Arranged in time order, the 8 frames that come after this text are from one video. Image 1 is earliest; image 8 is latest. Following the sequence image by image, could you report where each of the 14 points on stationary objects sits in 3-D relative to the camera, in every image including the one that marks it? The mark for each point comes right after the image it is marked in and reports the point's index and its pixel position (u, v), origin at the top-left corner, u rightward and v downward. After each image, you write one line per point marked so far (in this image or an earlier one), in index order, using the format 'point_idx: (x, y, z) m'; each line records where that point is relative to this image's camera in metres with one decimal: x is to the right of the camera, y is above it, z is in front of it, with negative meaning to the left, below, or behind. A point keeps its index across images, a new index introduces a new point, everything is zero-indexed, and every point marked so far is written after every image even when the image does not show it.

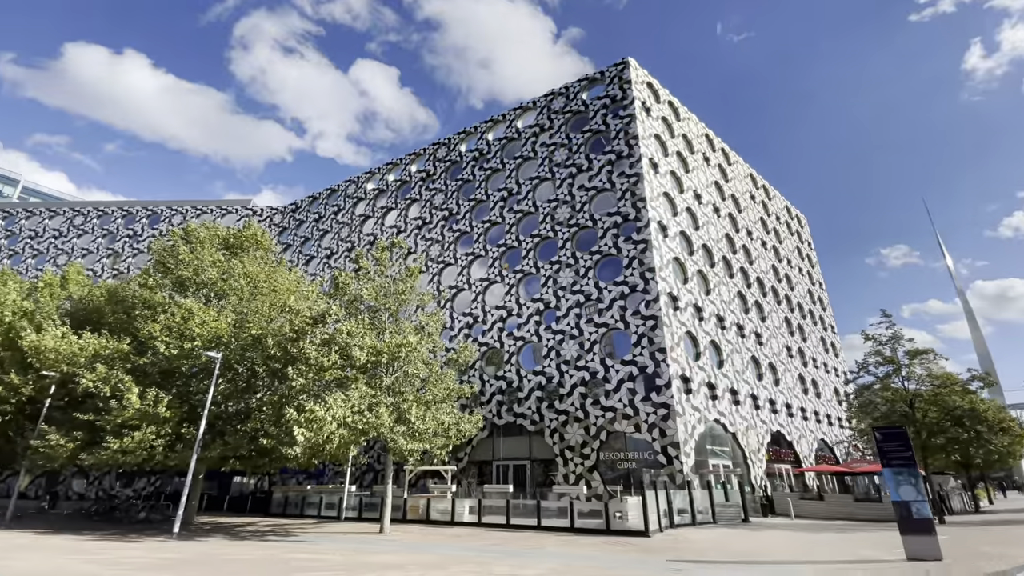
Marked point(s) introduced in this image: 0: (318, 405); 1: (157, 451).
0: (-6.9, -4.0, +16.5) m
1: (-13.7, -6.3, +18.5) m
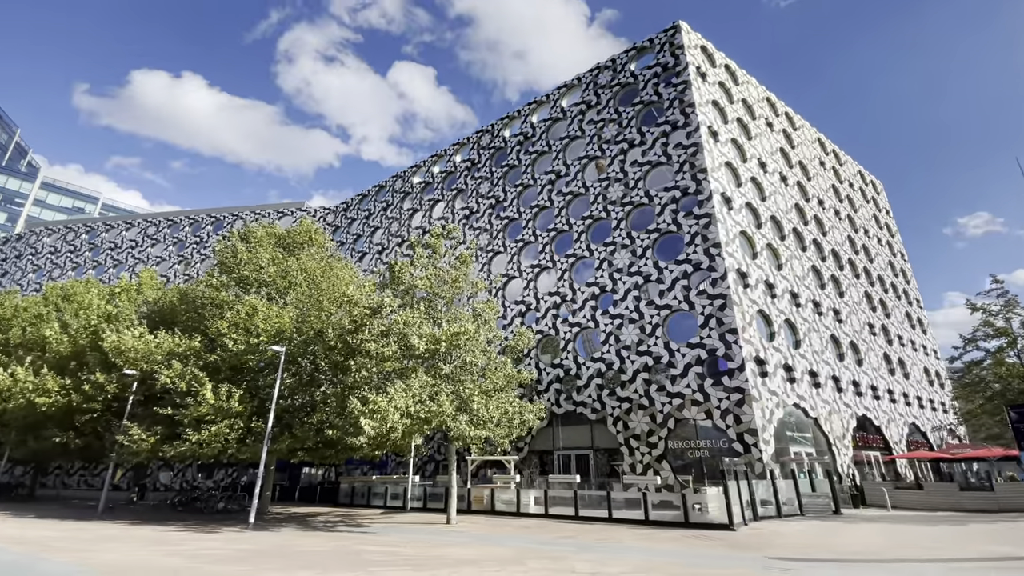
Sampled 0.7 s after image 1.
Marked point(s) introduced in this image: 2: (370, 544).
0: (-4.6, -3.6, +16.3) m
1: (-11.2, -6.2, +18.9) m
2: (-4.0, -7.1, +13.3) m
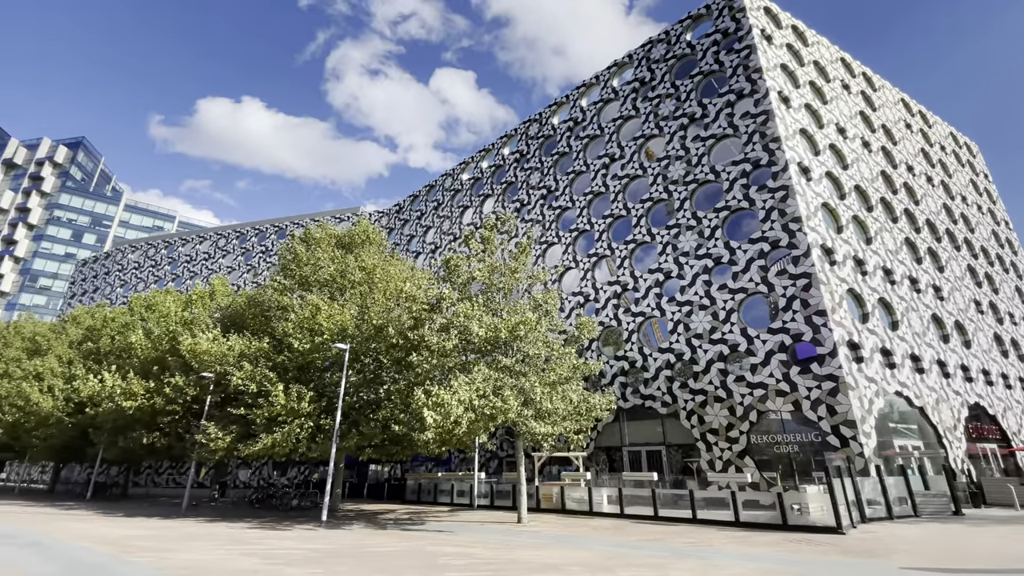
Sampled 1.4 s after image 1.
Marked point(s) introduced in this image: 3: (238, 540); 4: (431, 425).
0: (-2.3, -3.3, +15.7) m
1: (-8.4, -6.2, +19.0) m
2: (-1.8, -6.8, +12.7) m
3: (-7.4, -6.8, +12.9) m
4: (-2.6, -4.4, +15.3) m
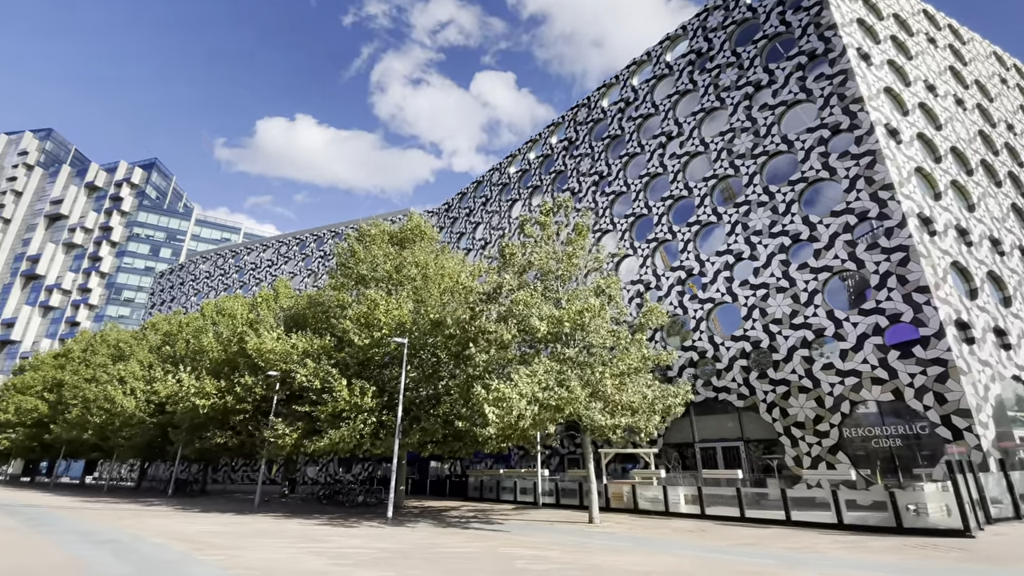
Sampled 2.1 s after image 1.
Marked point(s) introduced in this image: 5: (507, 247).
0: (-0.2, -2.9, +14.9) m
1: (-5.8, -6.0, +18.8) m
2: (+0.1, -6.4, +11.9) m
3: (-5.4, -6.6, +12.6) m
4: (-0.5, -4.0, +14.5) m
5: (-0.2, +1.7, +19.6) m
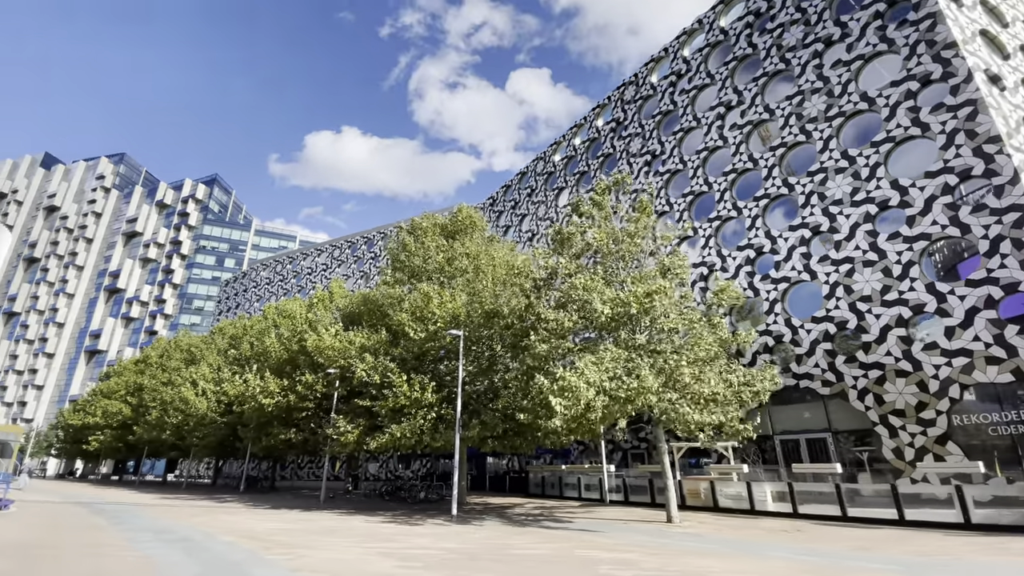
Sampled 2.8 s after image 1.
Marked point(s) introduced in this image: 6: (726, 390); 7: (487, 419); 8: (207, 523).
0: (+1.7, -2.4, +13.9) m
1: (-3.4, -5.7, +18.4) m
2: (+1.9, -5.9, +10.9) m
3: (-3.5, -6.3, +12.1) m
4: (+1.4, -3.5, +13.6) m
5: (+1.9, +2.3, +18.6) m
6: (+6.9, -3.4, +15.9) m
7: (-0.9, -5.1, +18.4) m
8: (-8.9, -6.9, +13.9) m
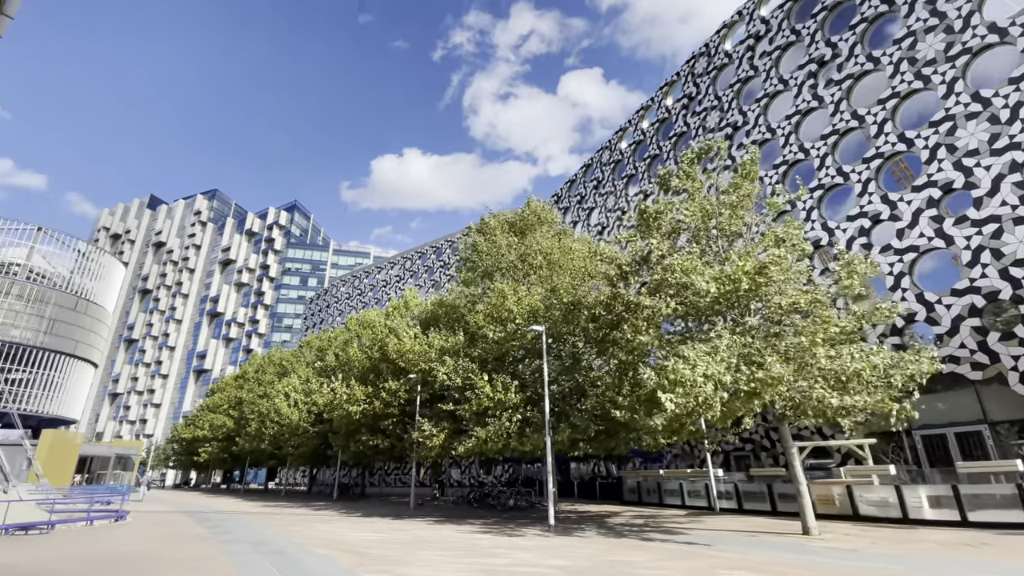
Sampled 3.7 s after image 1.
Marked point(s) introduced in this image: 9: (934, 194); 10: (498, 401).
0: (+4.2, -1.9, +12.3) m
1: (0.0, -5.5, +17.4) m
2: (+4.2, -5.4, +9.2) m
3: (-0.9, -6.2, +11.2) m
4: (+4.0, -3.0, +12.0) m
5: (+4.8, +2.8, +16.9) m
6: (+9.7, -2.6, +13.6) m
7: (+2.4, -4.8, +17.1) m
8: (-6.0, -7.1, +13.7) m
9: (+17.7, +4.0, +20.0) m
10: (-0.6, -4.1, +17.3) m
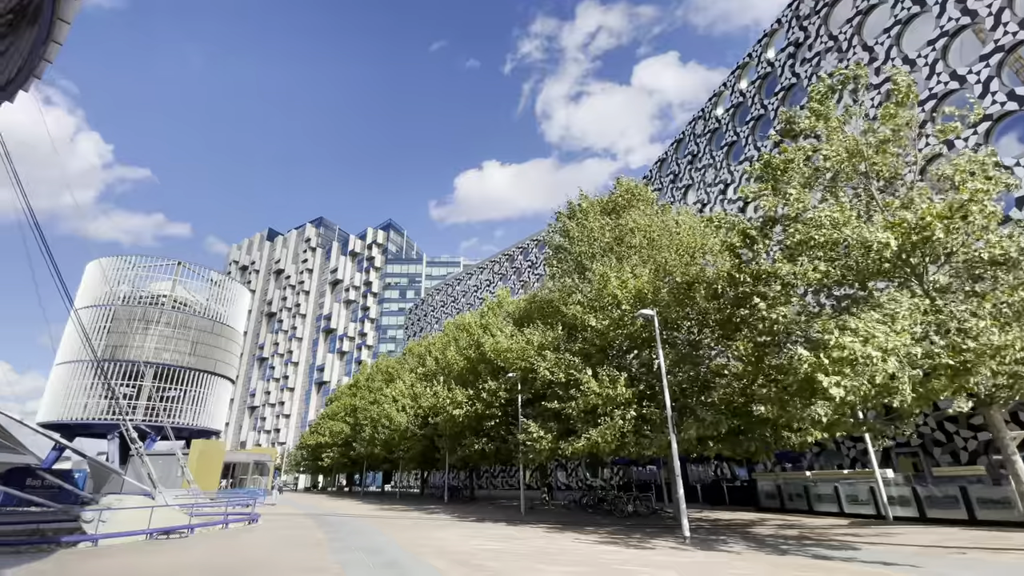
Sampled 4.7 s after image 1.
0: (+6.7, -1.0, +9.9) m
1: (+3.8, -4.9, +15.6) m
2: (+6.4, -4.5, +6.8) m
3: (+1.8, -5.7, +9.7) m
4: (+6.5, -2.1, +9.6) m
5: (+7.7, +3.7, +14.4) m
6: (+12.3, -1.2, +10.1) m
7: (+6.0, -4.0, +14.9) m
8: (-2.7, -7.0, +13.1) m
9: (+20.9, +6.0, +15.0) m
10: (+3.1, -3.6, +15.7) m
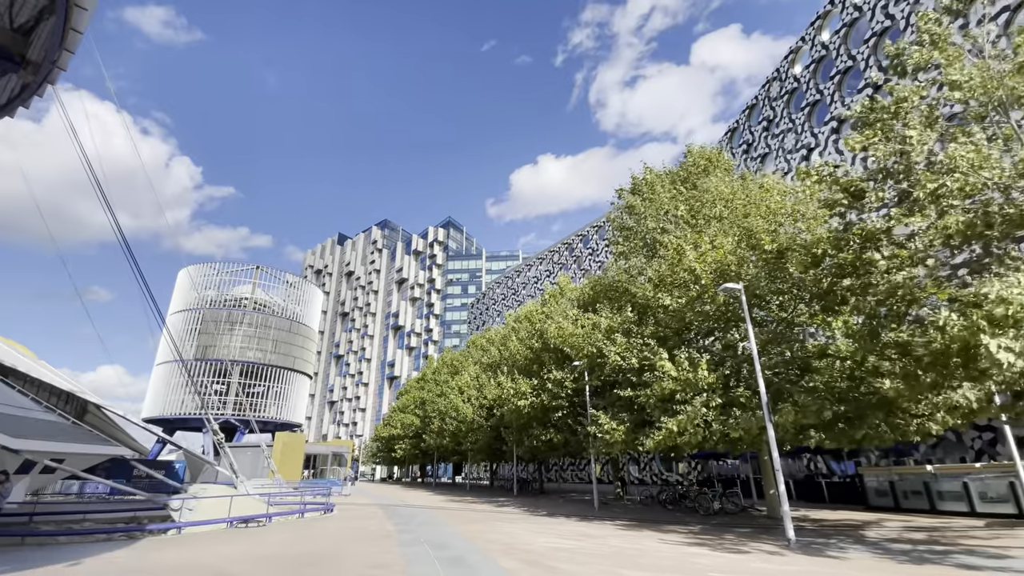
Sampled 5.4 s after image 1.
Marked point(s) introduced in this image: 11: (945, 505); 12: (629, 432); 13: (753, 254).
0: (+7.8, -0.2, +8.0) m
1: (+5.9, -4.1, +14.1) m
2: (+7.3, -3.8, +5.0) m
3: (+3.2, -5.1, +8.5) m
4: (+7.7, -1.3, +7.8) m
5: (+9.3, +4.6, +12.3) m
6: (+13.5, -0.2, +7.5) m
7: (+8.0, -3.1, +13.1) m
8: (-0.7, -6.5, +12.5) m
9: (+22.3, +7.5, +11.1) m
10: (+5.2, -2.8, +14.2) m
11: (+14.6, -7.3, +16.0) m
12: (+4.3, -5.3, +17.6) m
13: (+7.3, +0.9, +14.6) m
